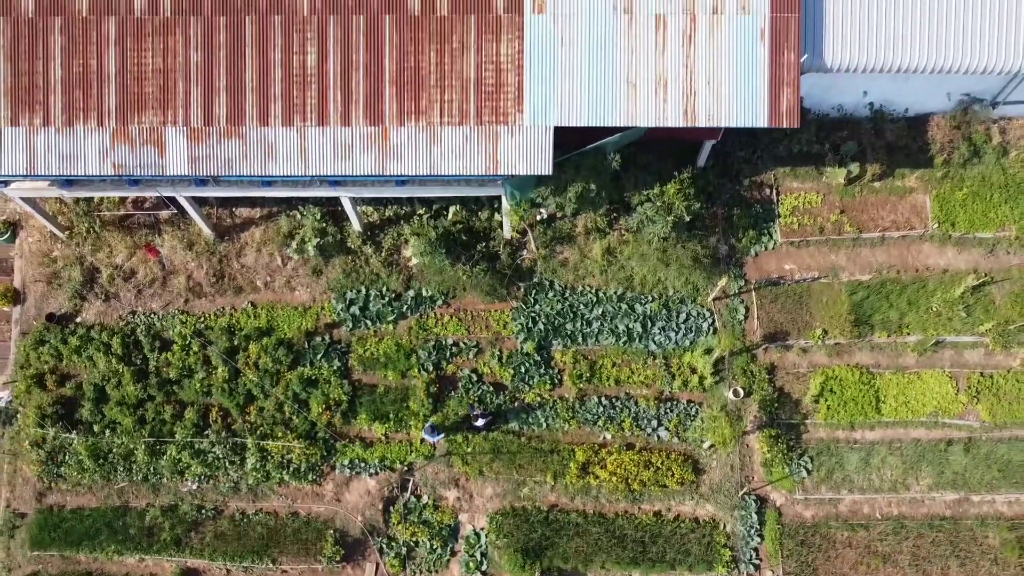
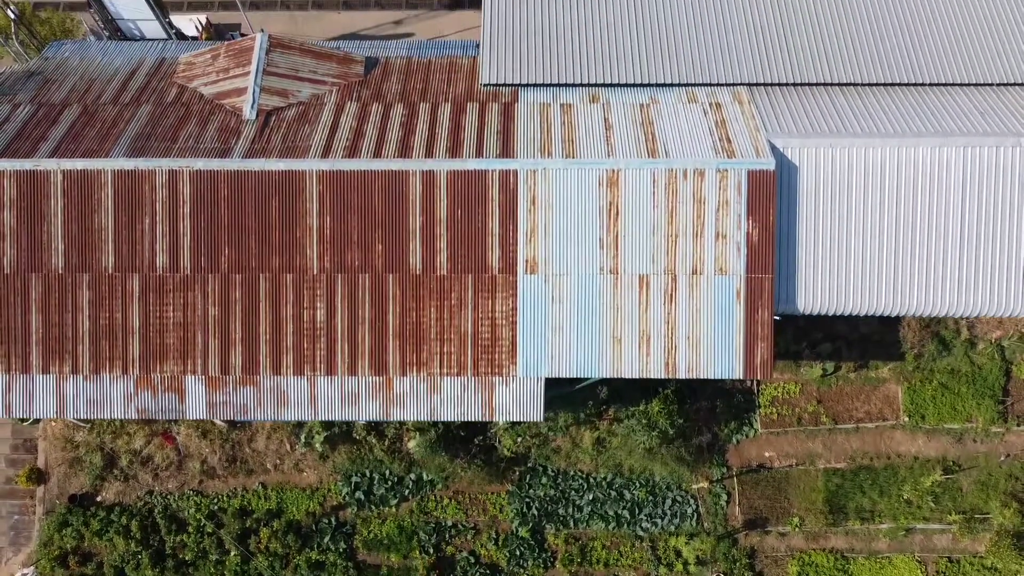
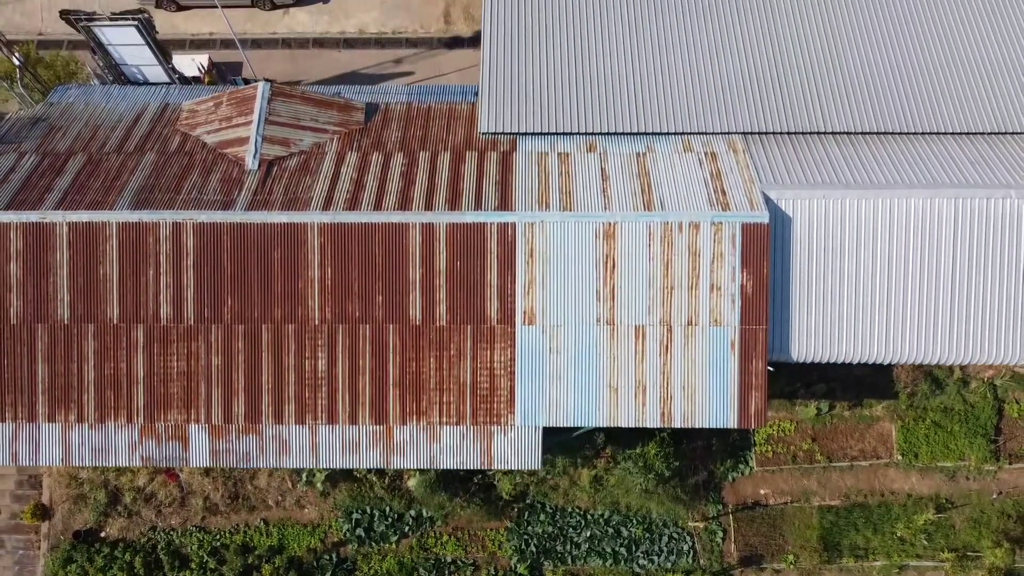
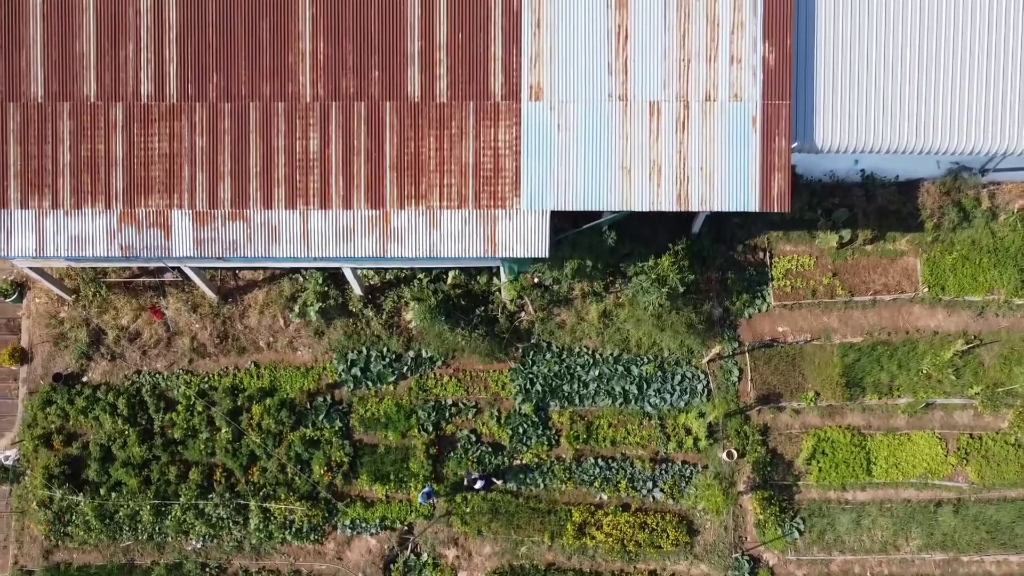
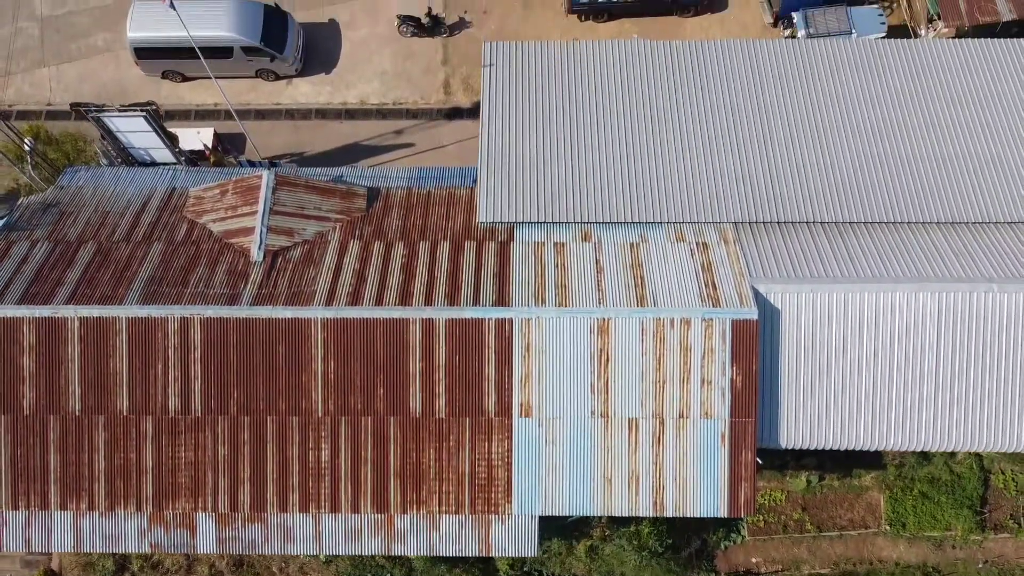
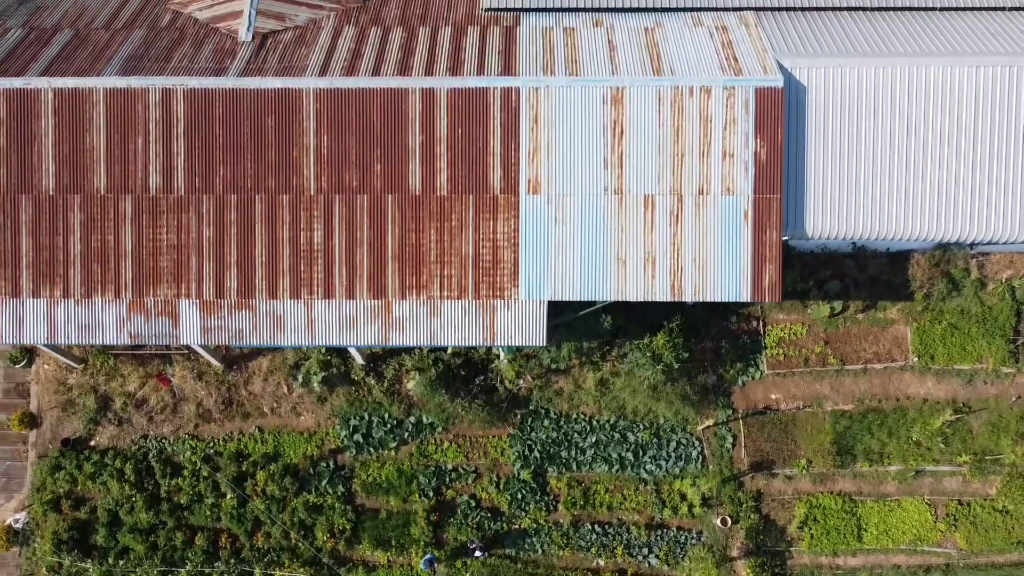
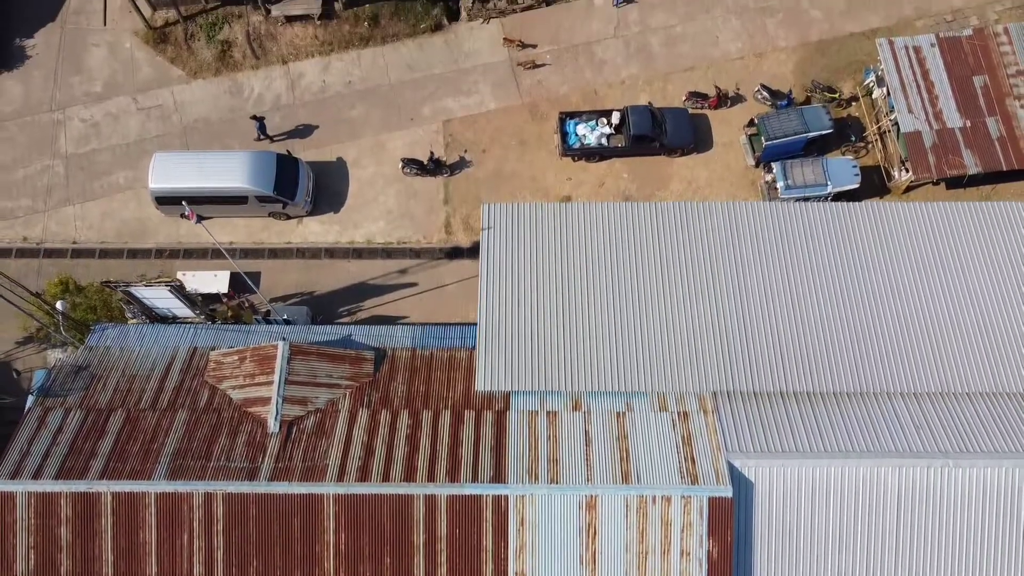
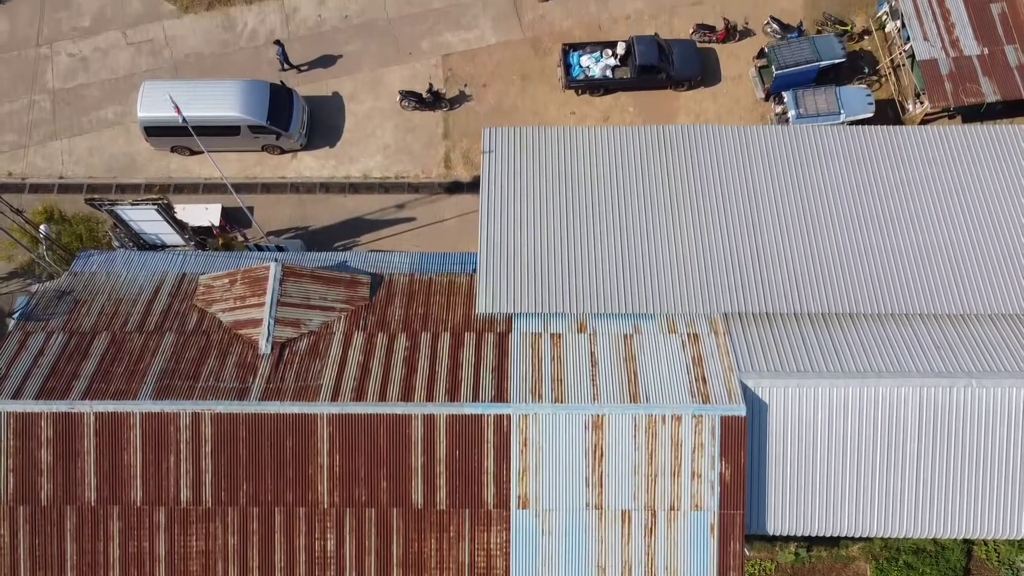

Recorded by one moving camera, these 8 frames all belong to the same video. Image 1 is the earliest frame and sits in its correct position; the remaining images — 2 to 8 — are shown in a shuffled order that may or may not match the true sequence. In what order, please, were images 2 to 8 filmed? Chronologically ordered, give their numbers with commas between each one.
4, 6, 2, 3, 5, 8, 7
